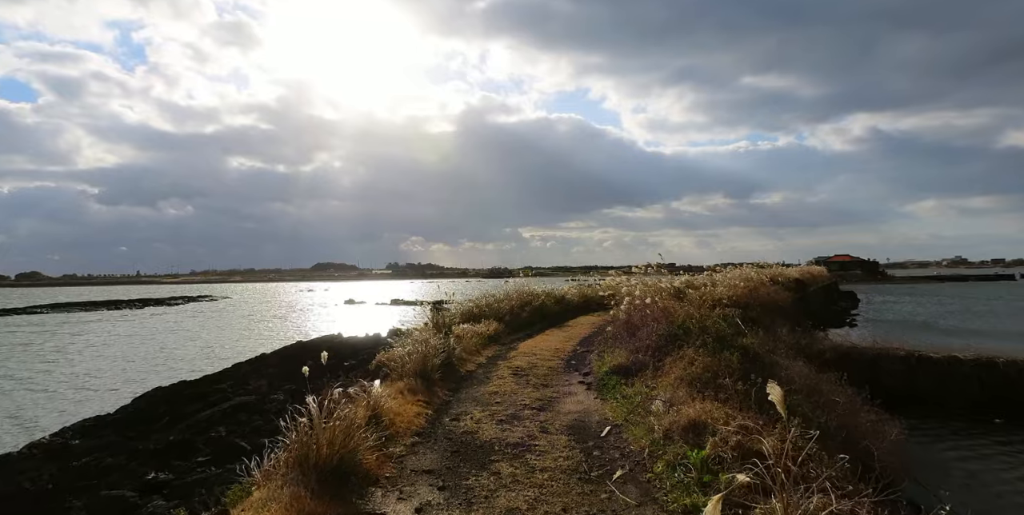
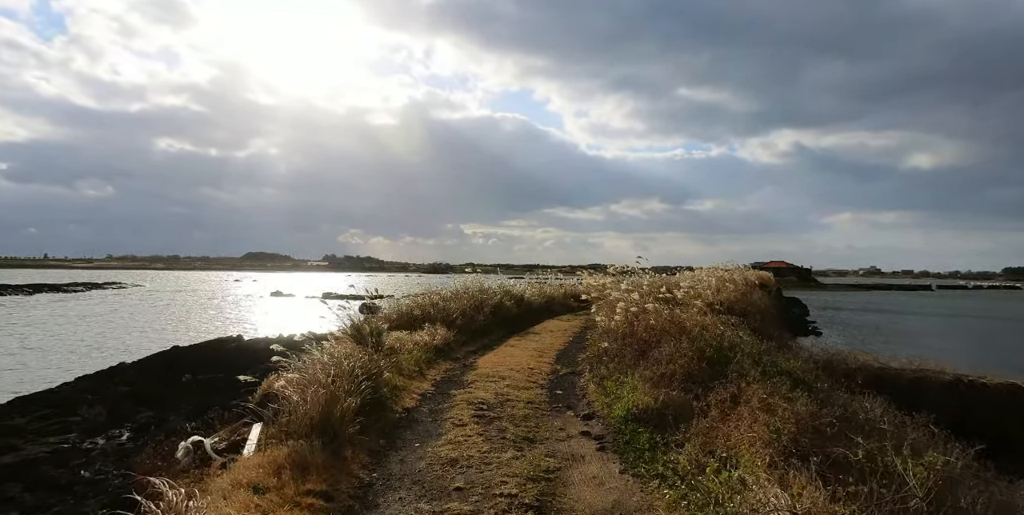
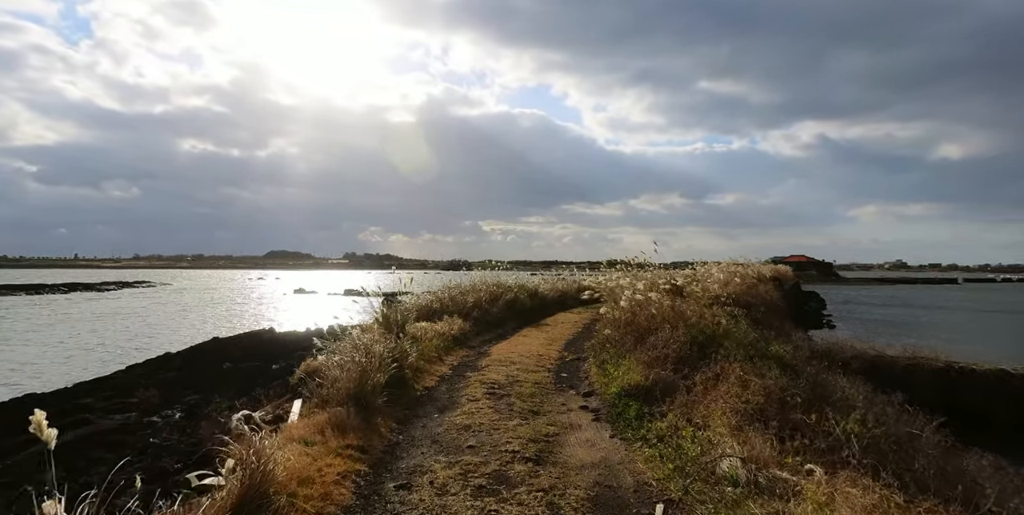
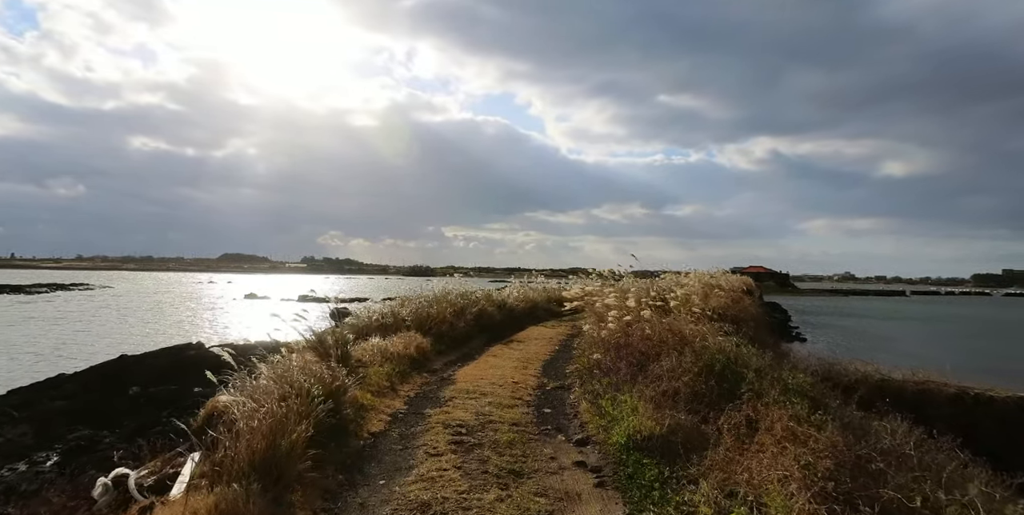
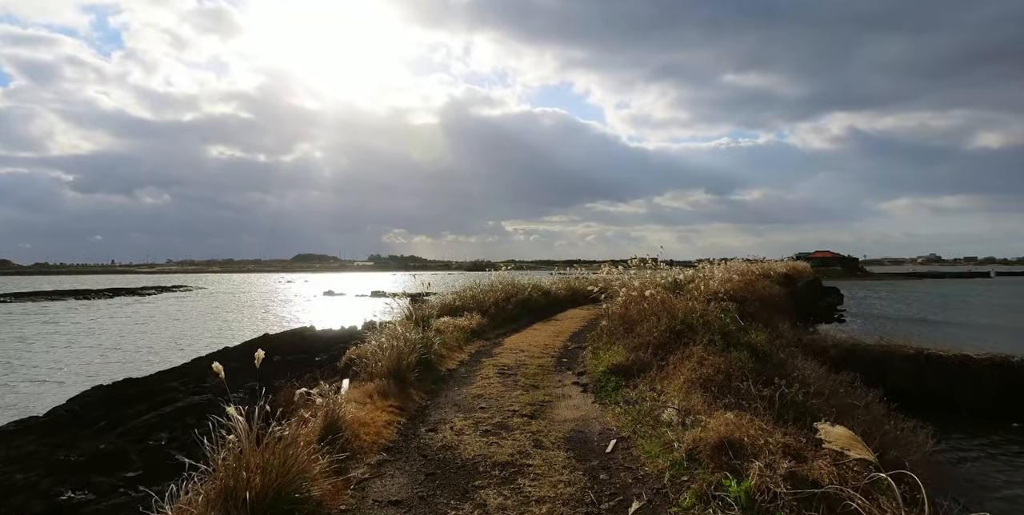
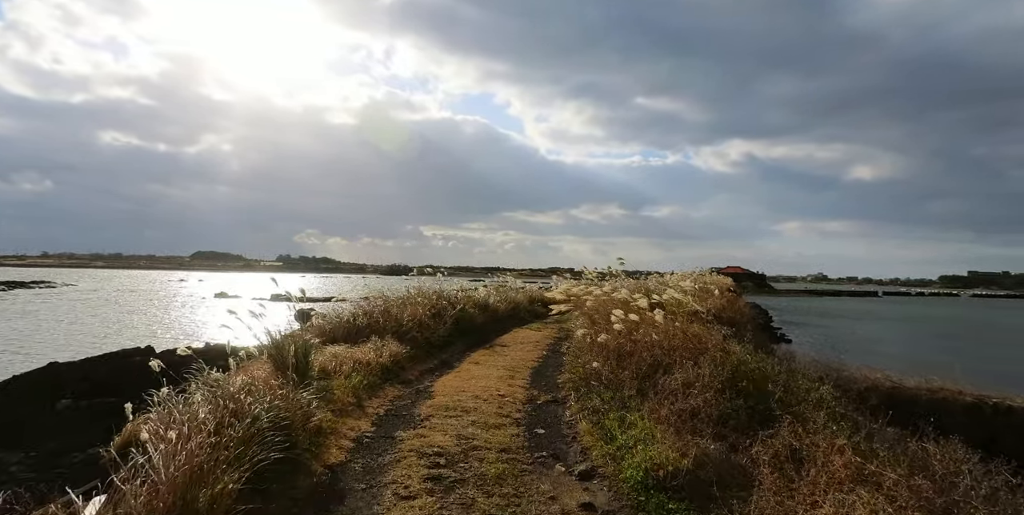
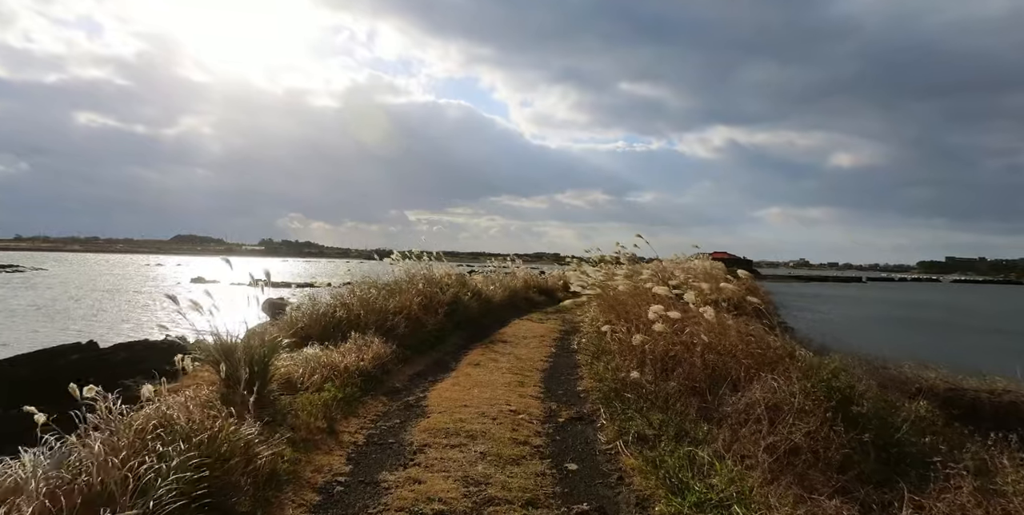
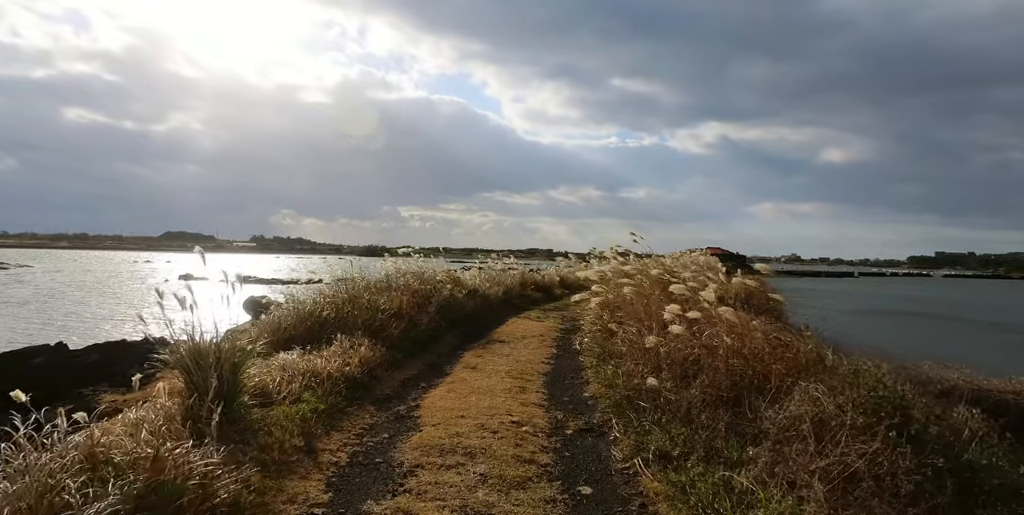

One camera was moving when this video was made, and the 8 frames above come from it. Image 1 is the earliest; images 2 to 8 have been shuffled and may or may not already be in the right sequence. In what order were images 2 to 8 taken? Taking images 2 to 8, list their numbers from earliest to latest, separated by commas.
5, 3, 2, 4, 6, 7, 8
